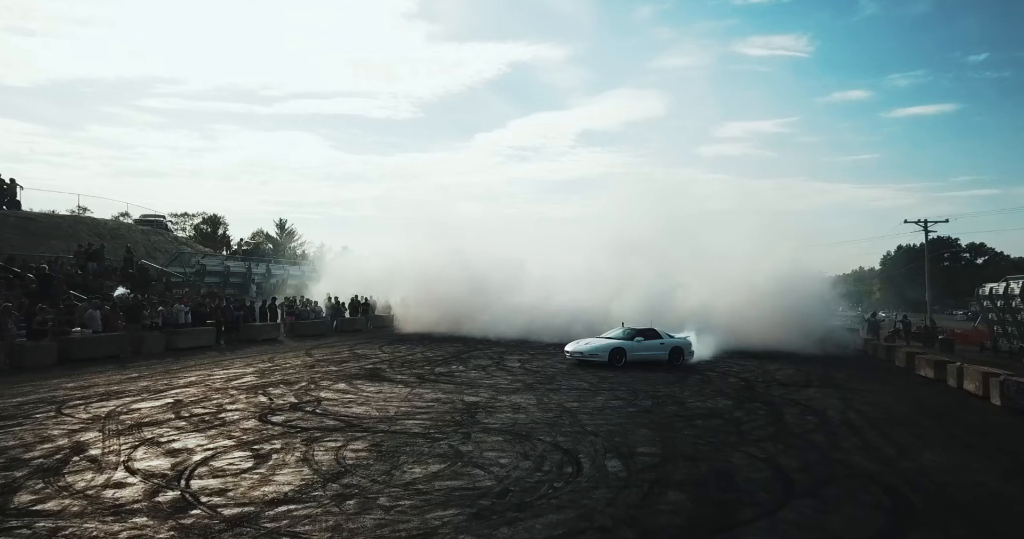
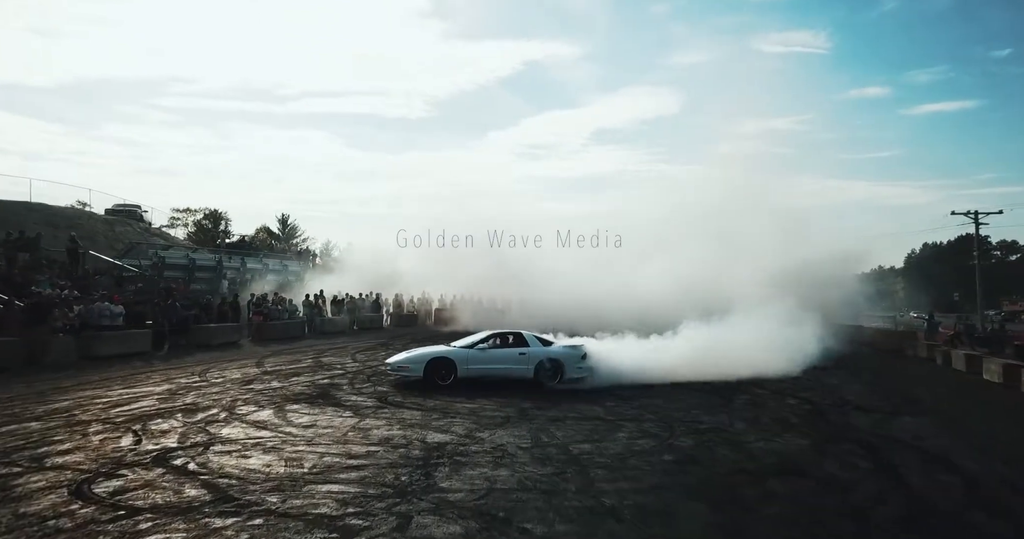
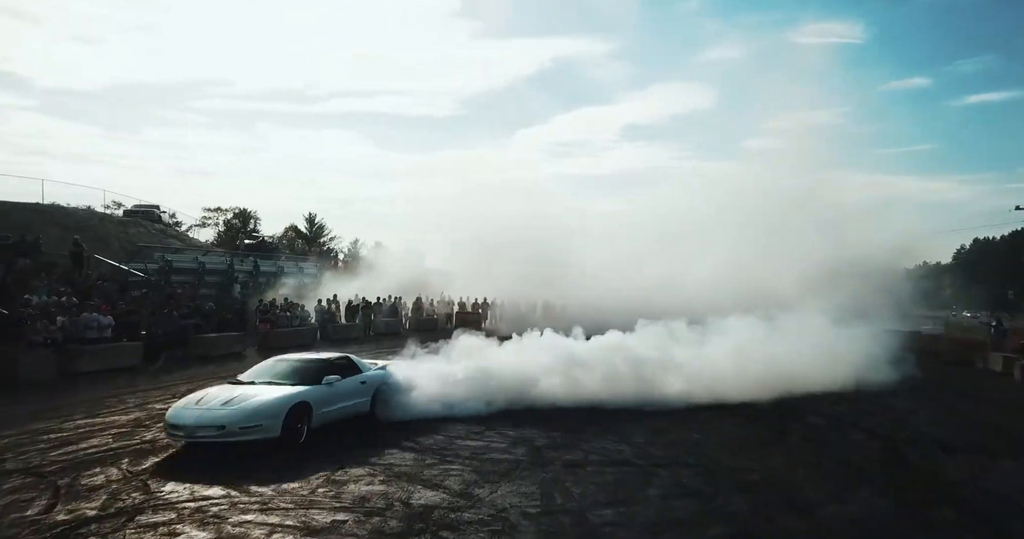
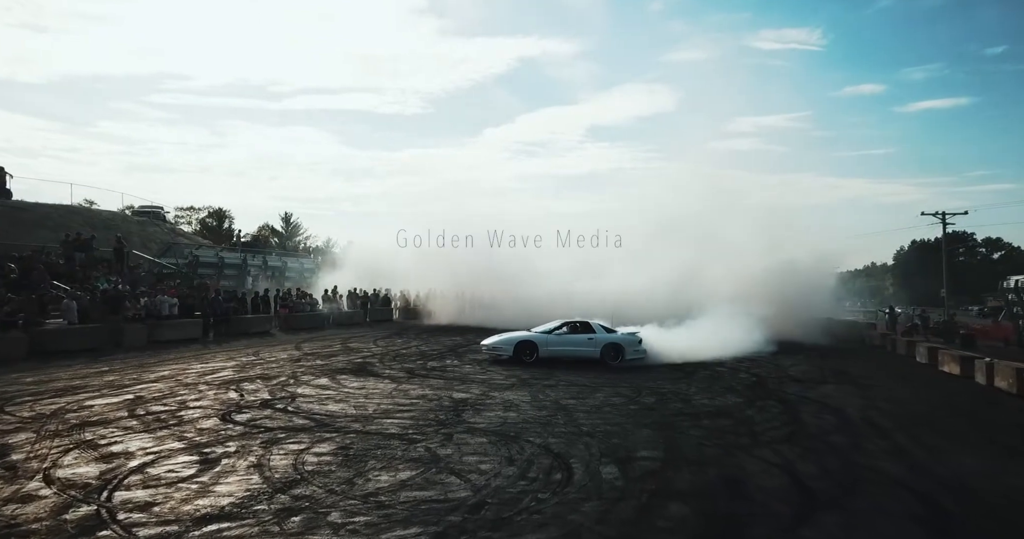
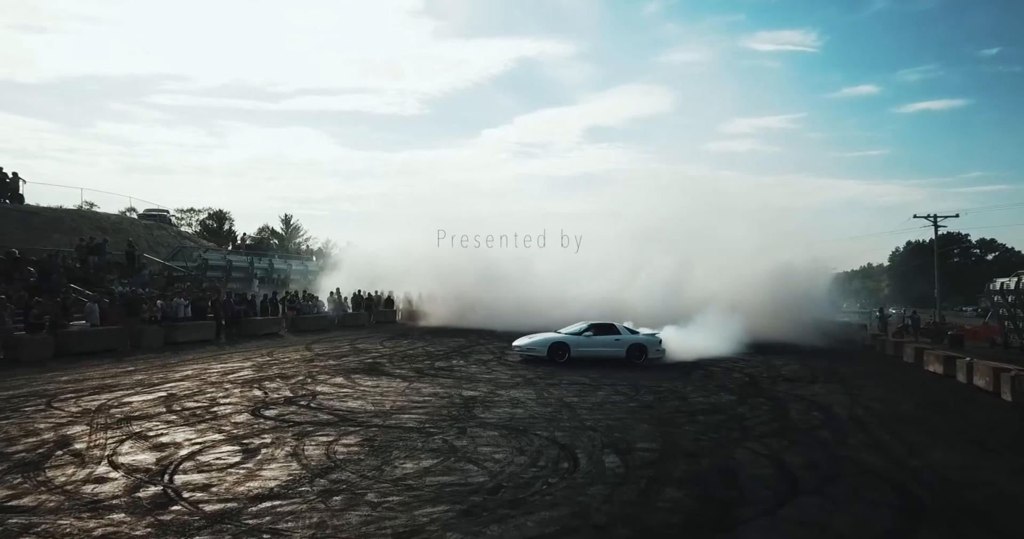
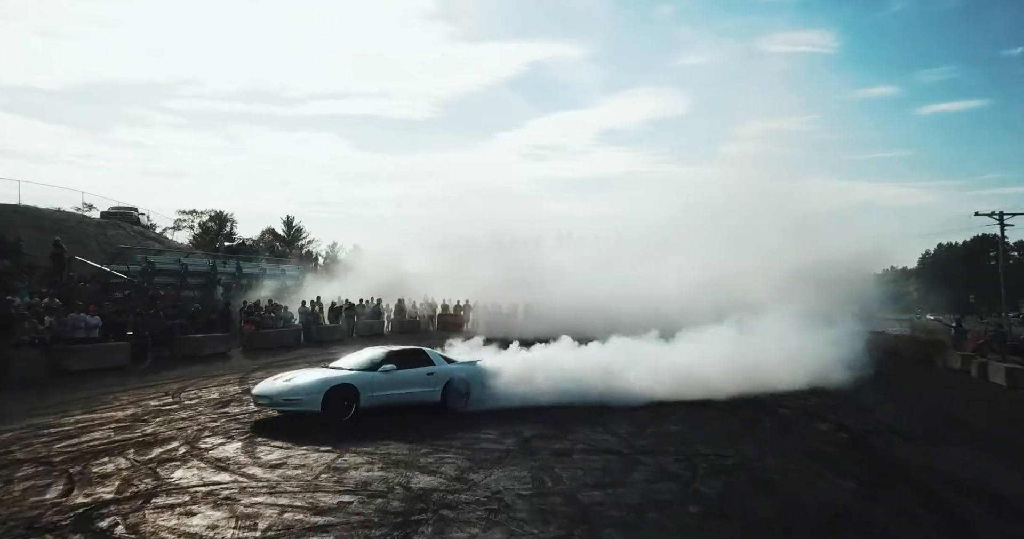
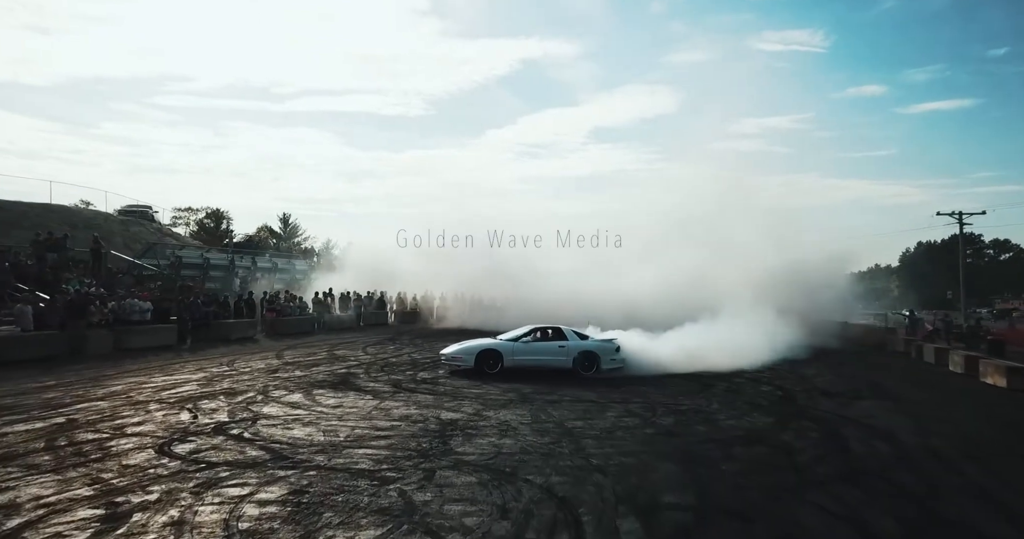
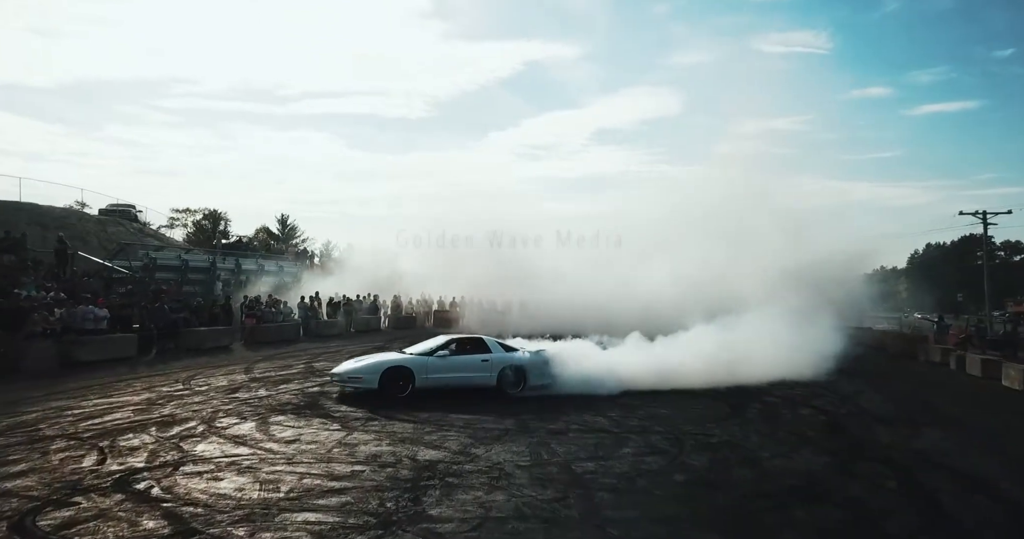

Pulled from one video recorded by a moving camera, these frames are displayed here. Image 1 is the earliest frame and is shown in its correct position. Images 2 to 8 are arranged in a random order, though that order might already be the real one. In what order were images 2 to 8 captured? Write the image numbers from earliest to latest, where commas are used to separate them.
5, 4, 7, 2, 8, 6, 3
